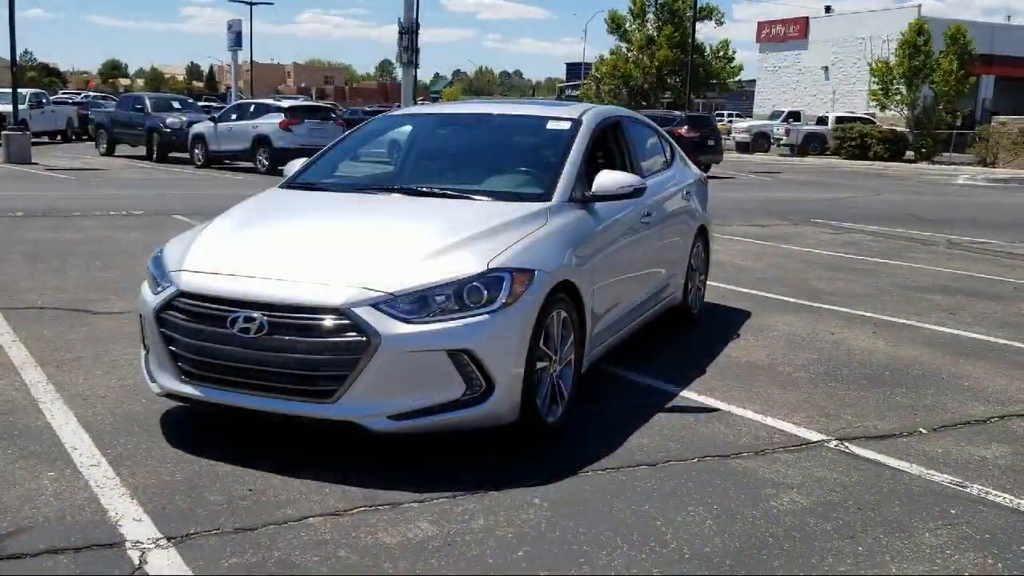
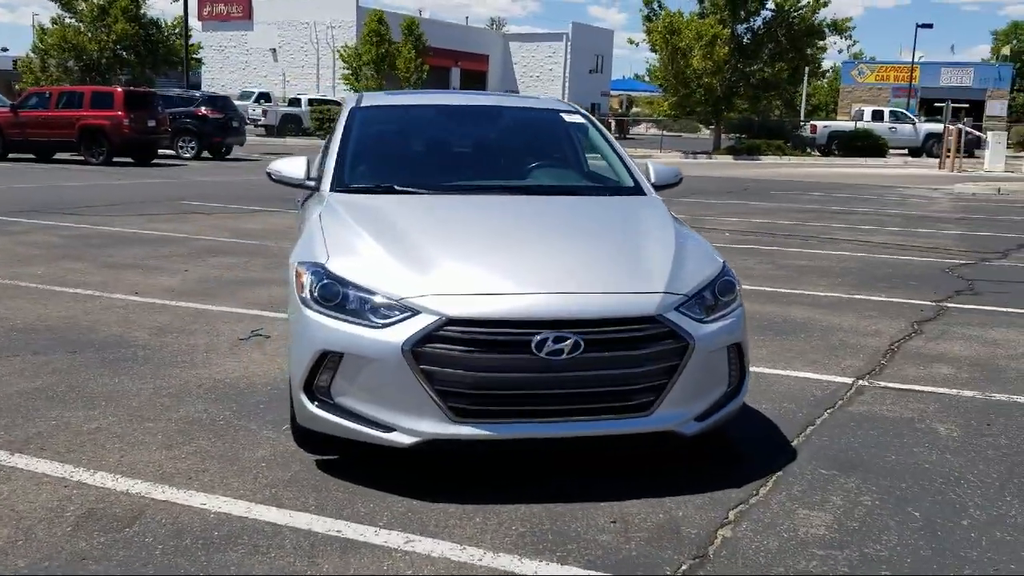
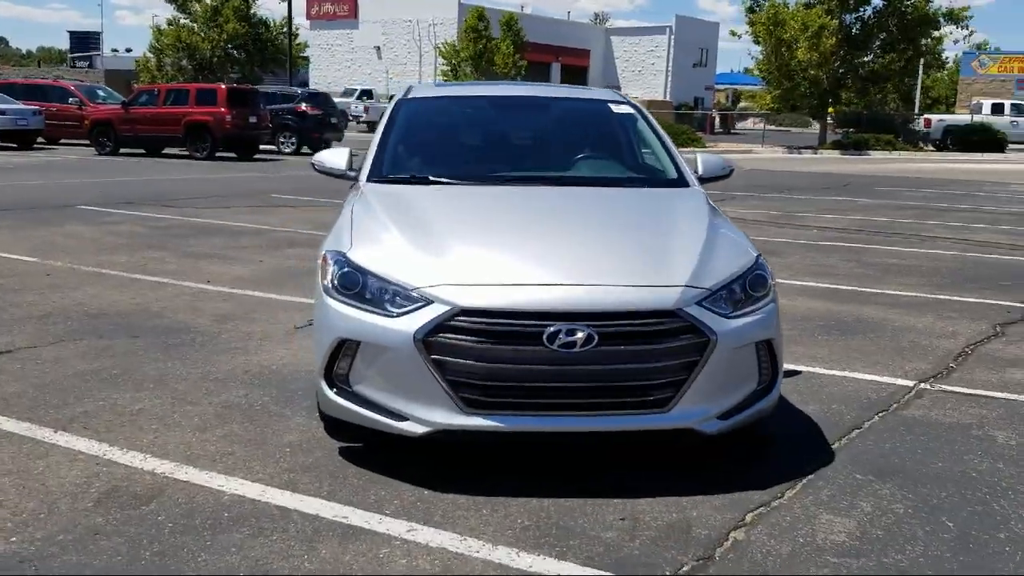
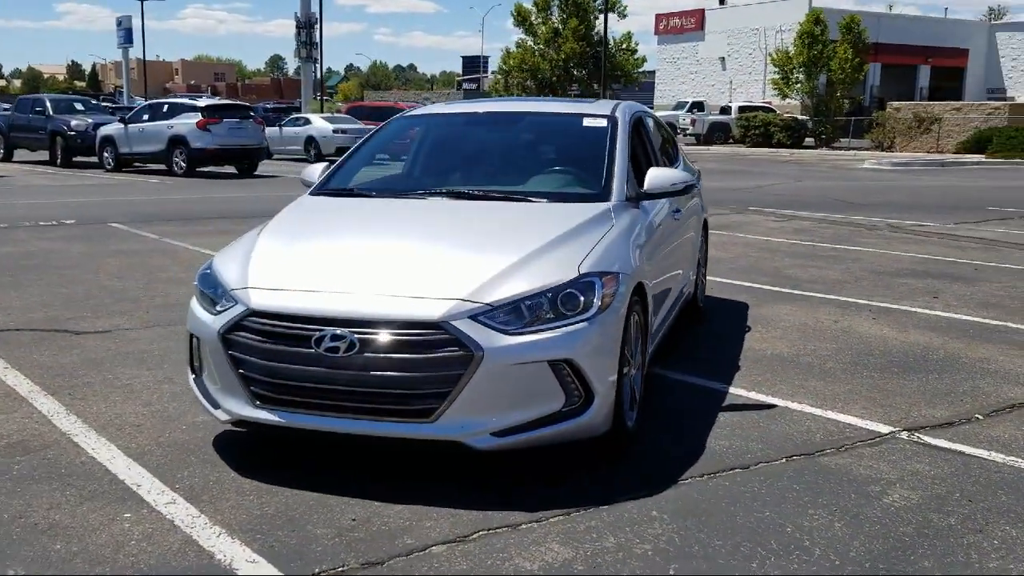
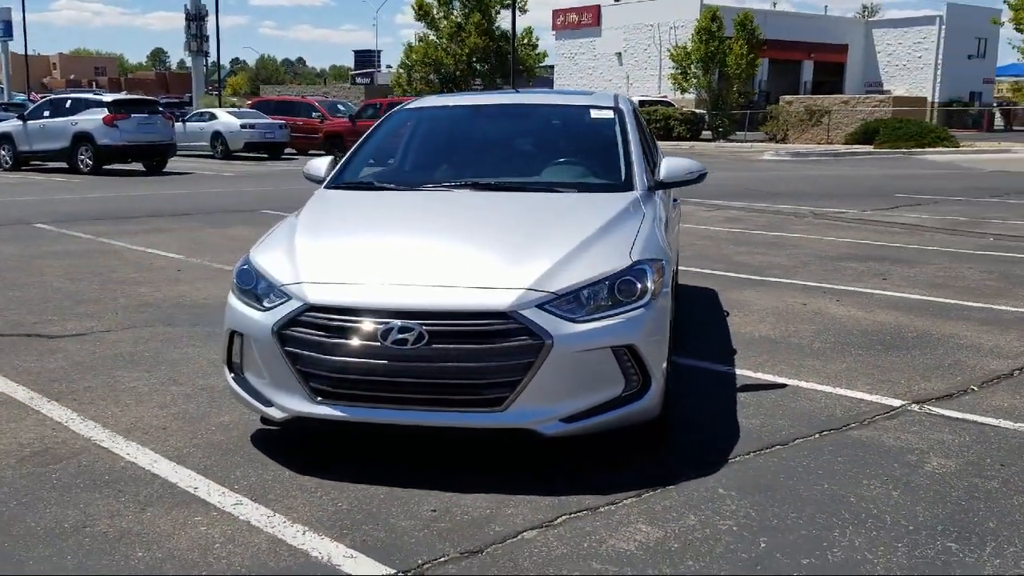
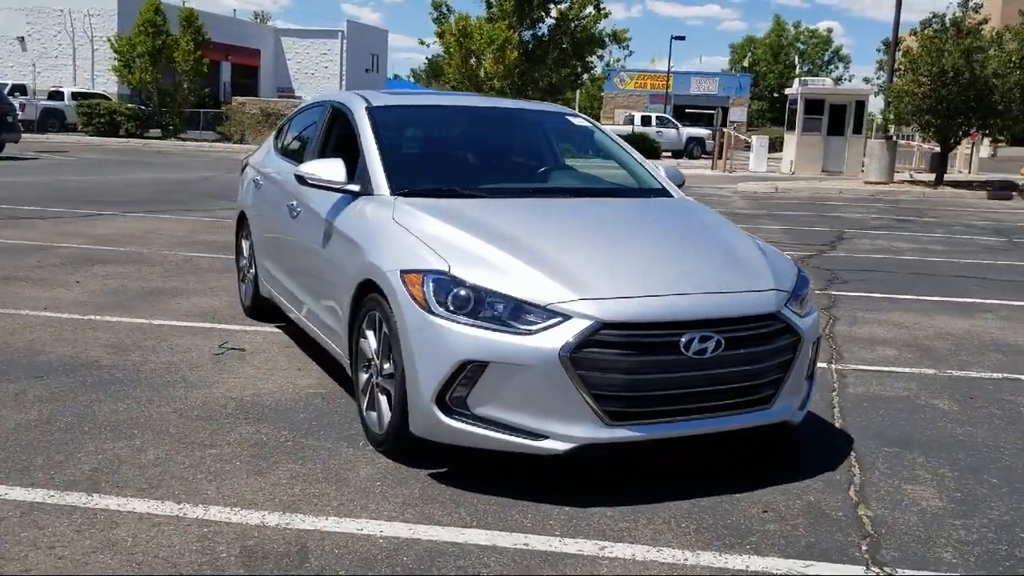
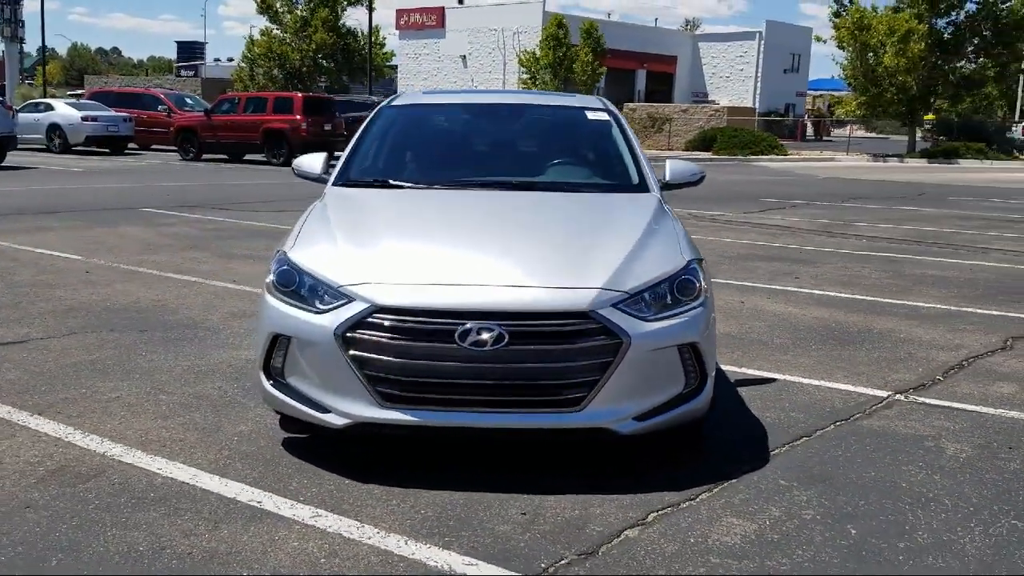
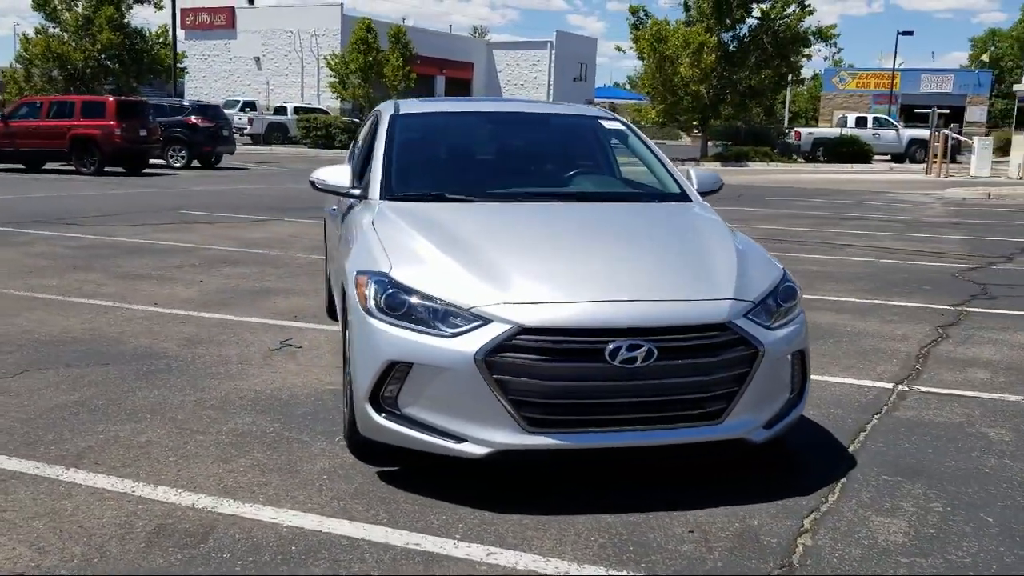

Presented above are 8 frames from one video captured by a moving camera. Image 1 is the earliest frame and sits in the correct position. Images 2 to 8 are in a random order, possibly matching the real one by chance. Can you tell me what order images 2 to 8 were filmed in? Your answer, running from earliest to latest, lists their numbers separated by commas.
4, 5, 7, 3, 2, 8, 6
